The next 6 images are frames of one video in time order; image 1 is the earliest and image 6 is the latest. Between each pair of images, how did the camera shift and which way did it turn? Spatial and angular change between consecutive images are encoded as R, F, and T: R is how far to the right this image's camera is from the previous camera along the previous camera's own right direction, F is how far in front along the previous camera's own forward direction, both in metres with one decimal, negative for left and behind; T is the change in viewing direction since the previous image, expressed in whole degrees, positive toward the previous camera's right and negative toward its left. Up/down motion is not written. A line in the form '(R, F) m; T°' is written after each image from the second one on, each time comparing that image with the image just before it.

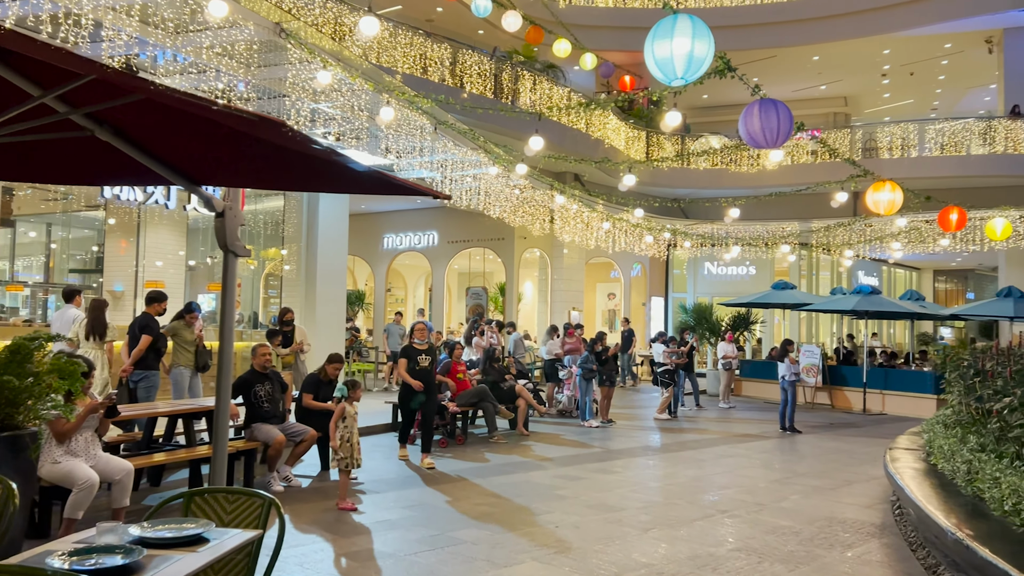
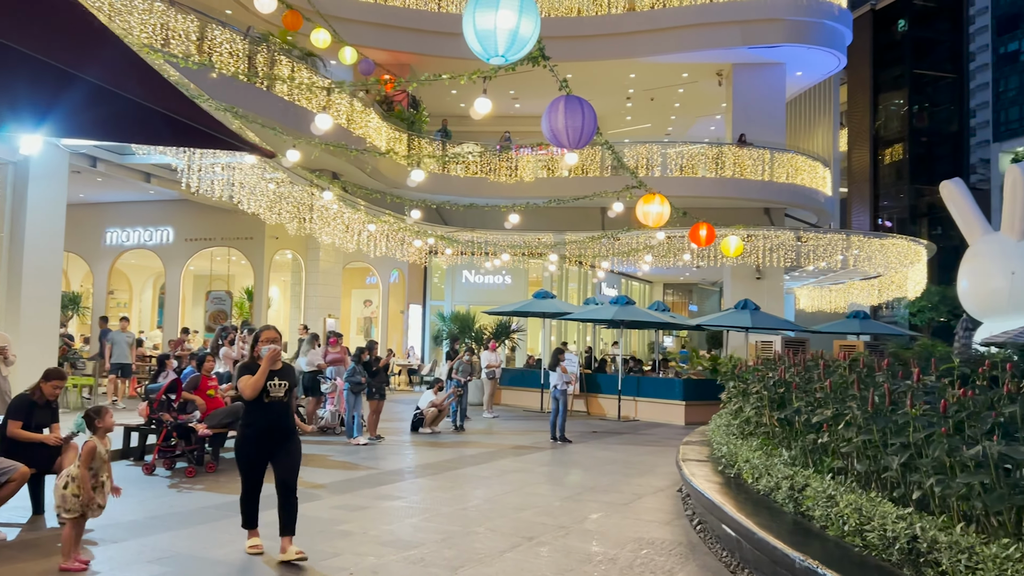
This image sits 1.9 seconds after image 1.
(-0.3, +0.9) m; +17°
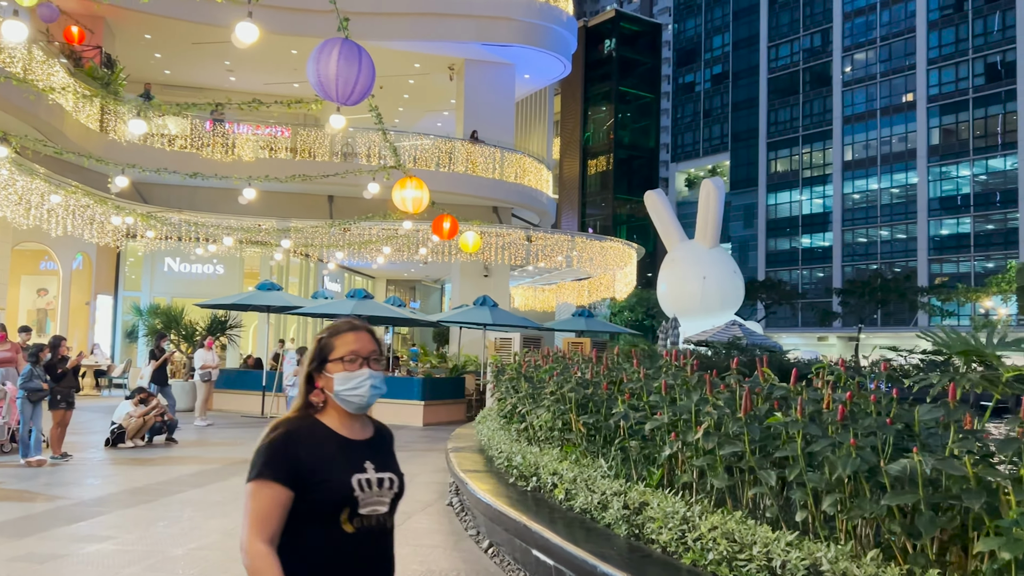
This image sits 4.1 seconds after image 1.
(-0.4, +1.1) m; +20°
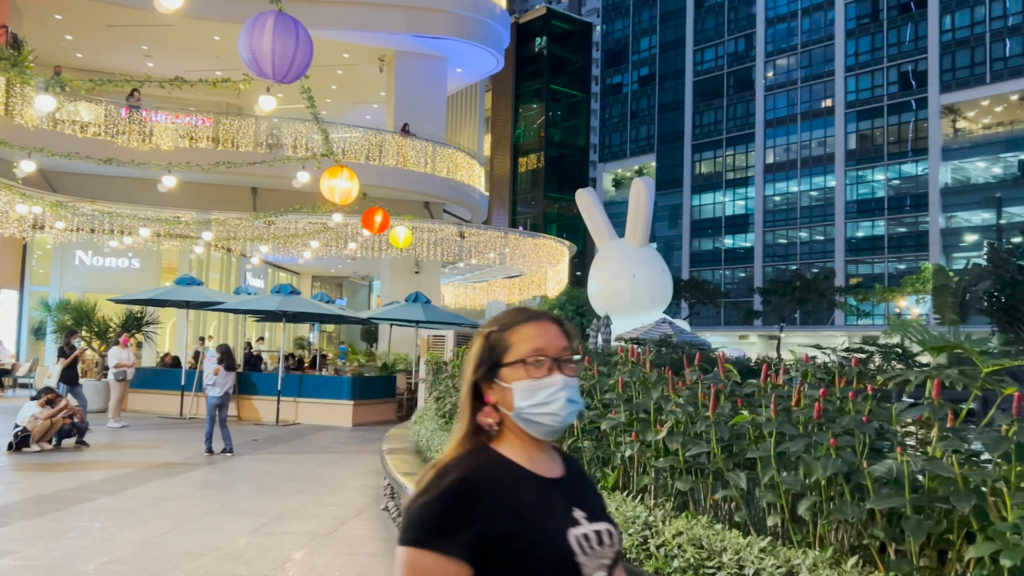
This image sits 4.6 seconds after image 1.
(-0.1, +0.3) m; +5°
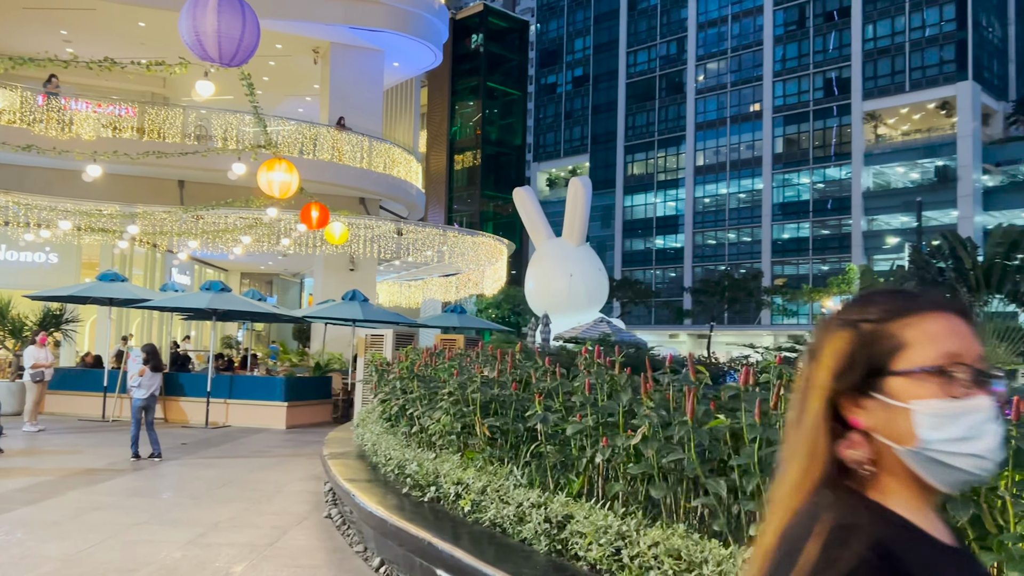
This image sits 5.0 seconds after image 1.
(-0.1, +0.2) m; +5°
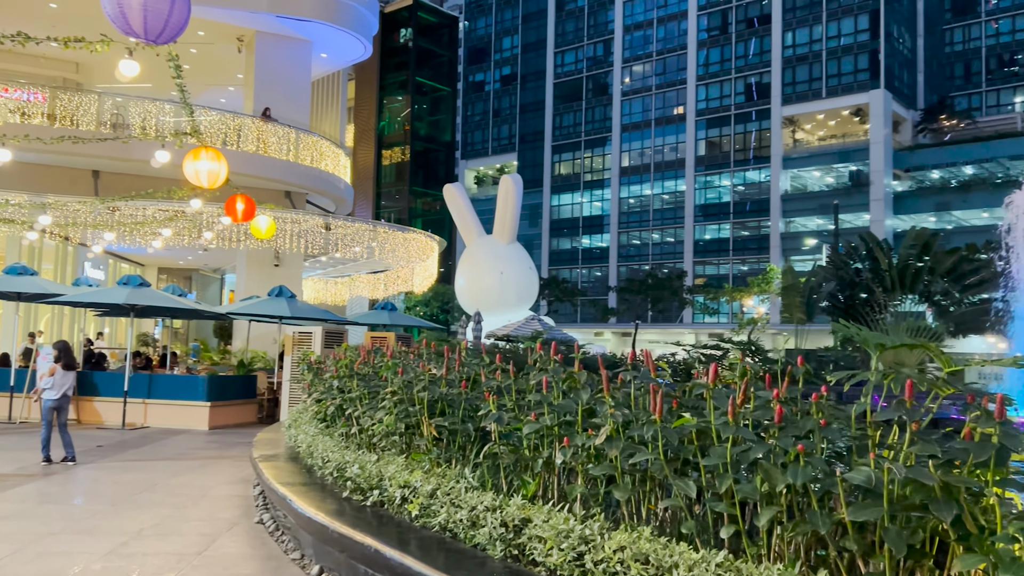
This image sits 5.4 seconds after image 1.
(-0.1, +0.2) m; +5°
